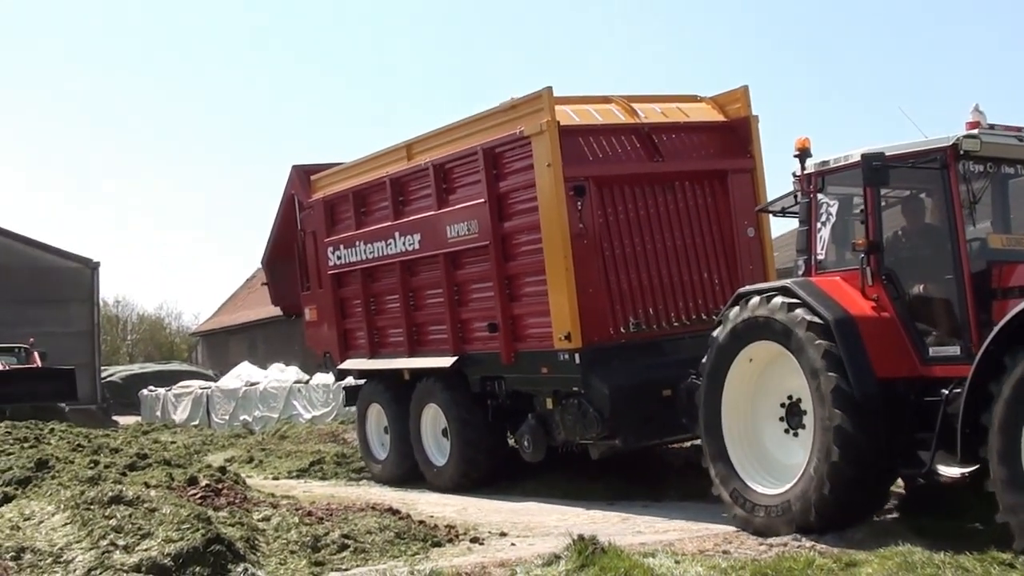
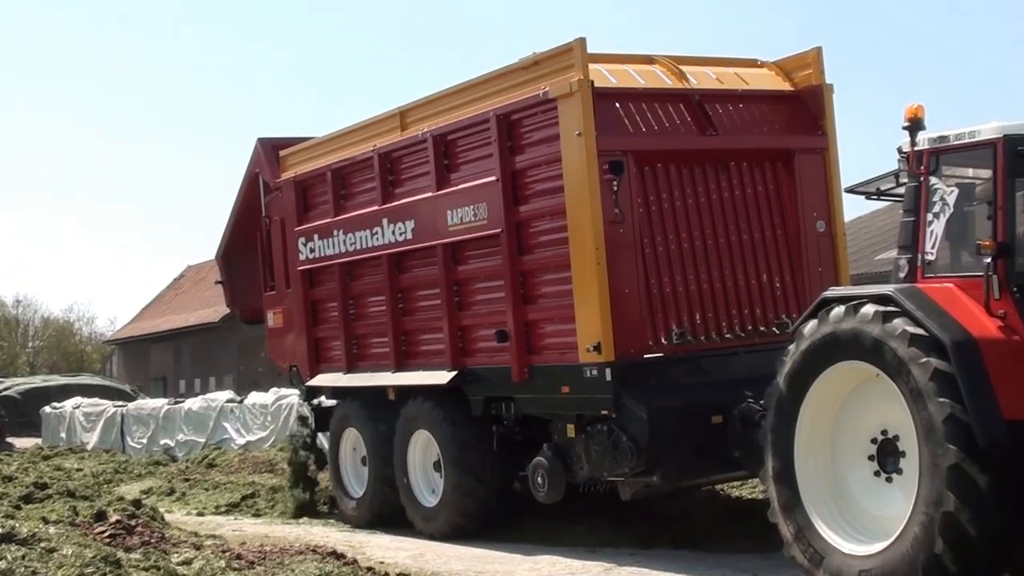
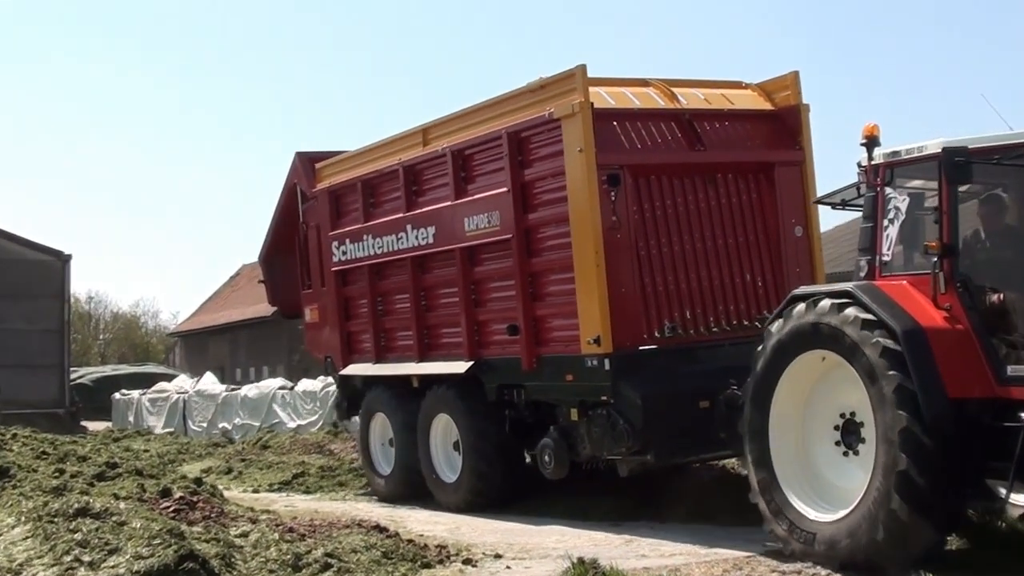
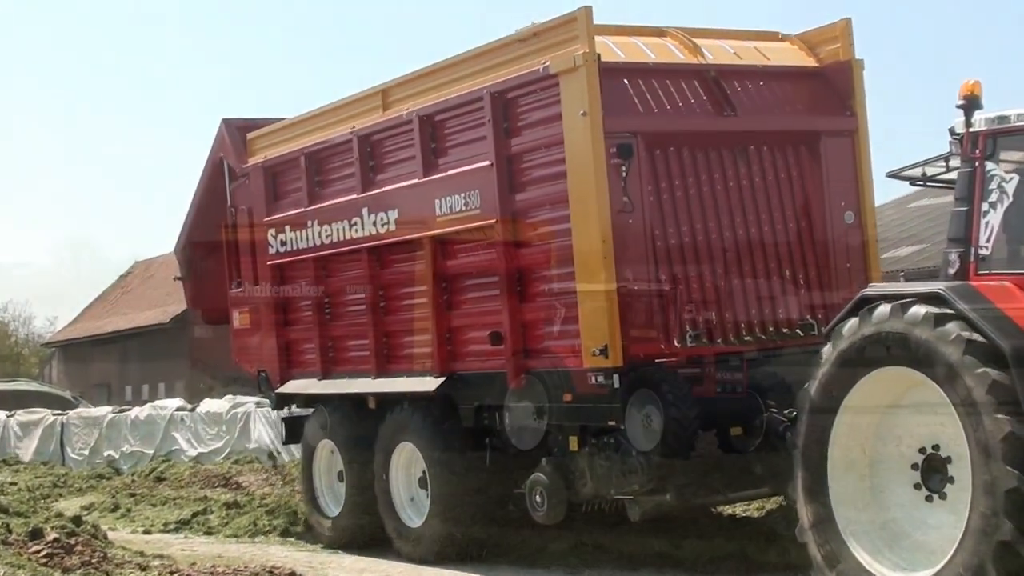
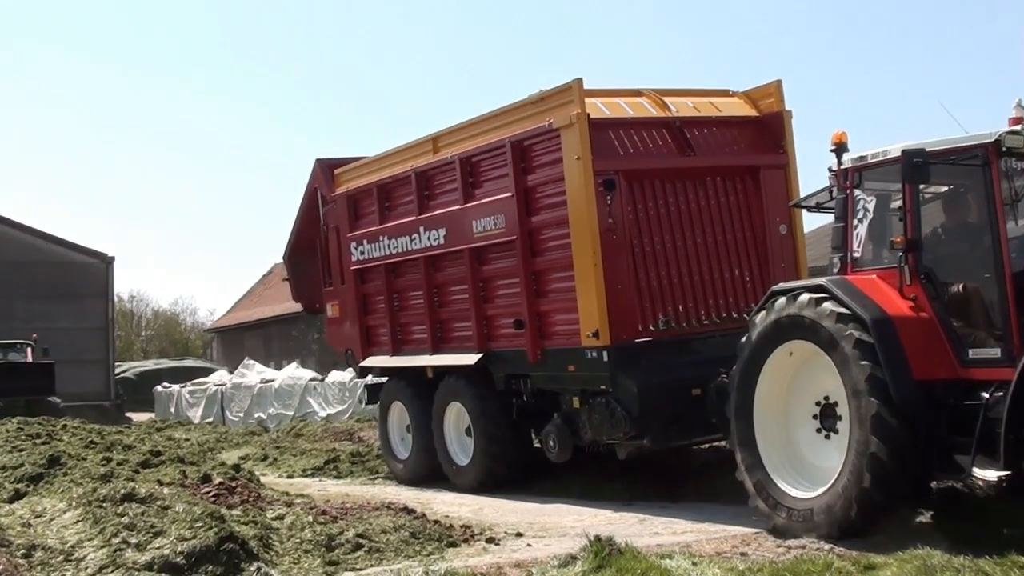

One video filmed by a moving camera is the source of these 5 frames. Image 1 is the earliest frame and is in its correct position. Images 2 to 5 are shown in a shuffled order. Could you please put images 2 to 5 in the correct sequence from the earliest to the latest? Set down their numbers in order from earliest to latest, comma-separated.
5, 3, 2, 4
